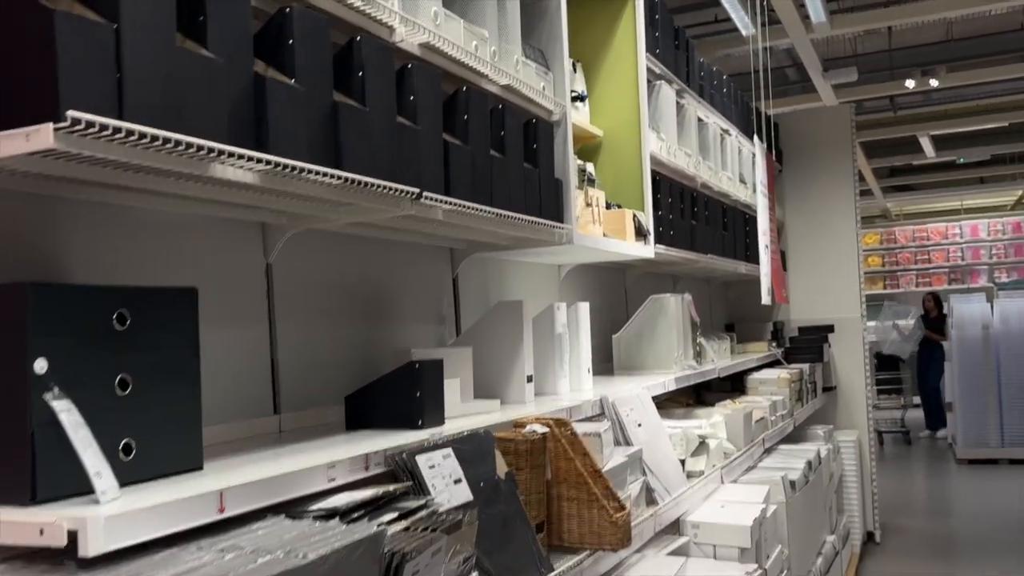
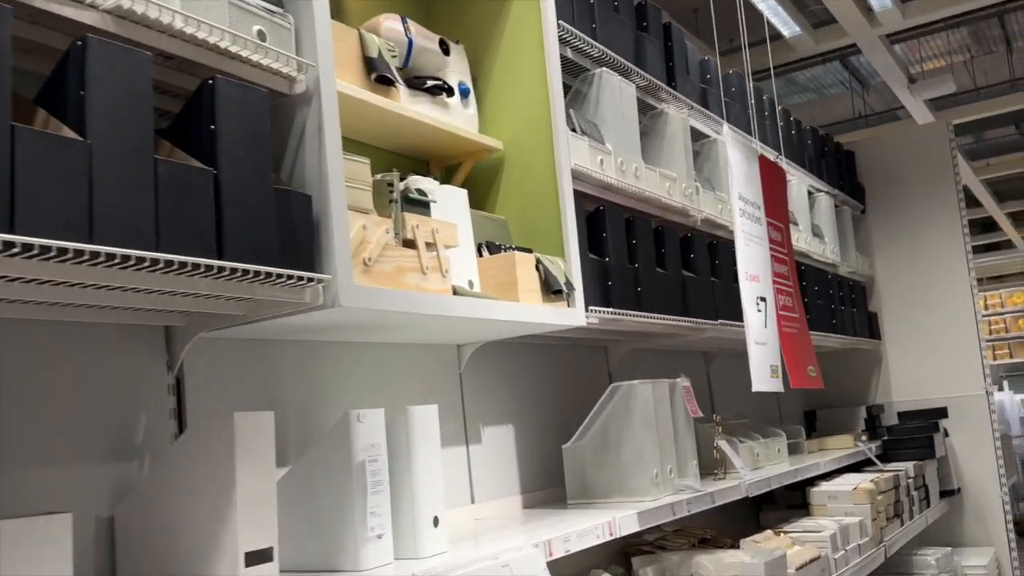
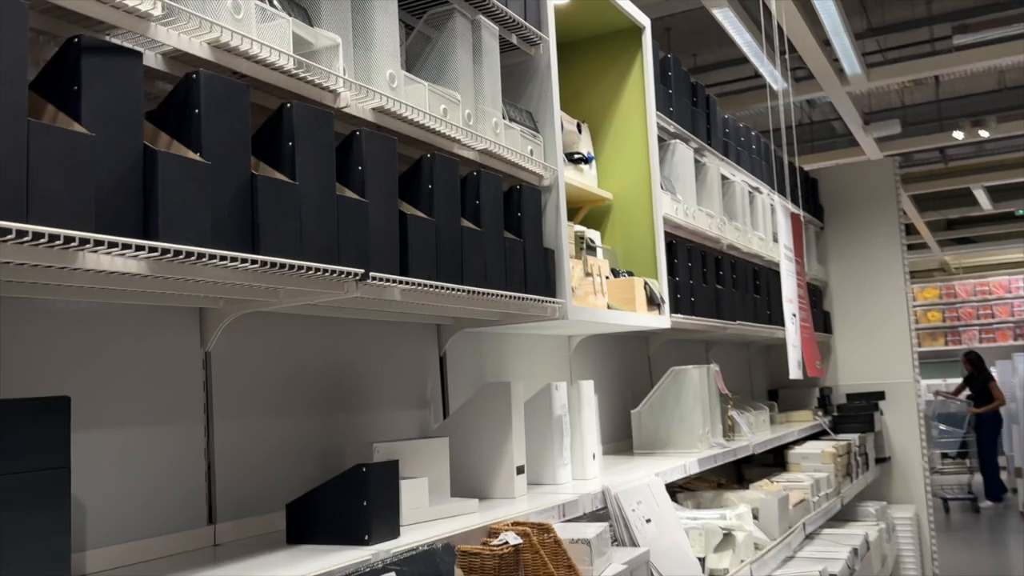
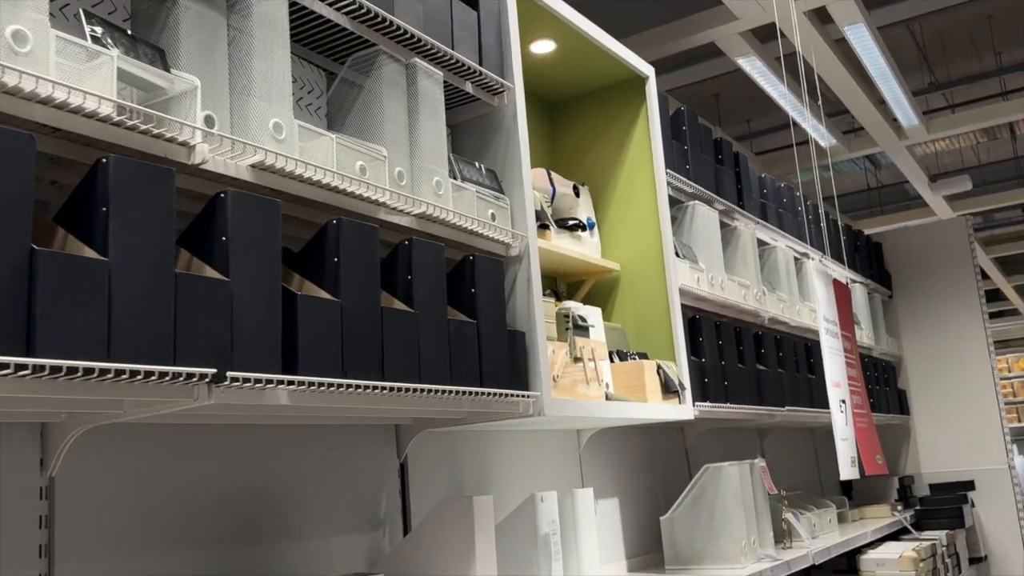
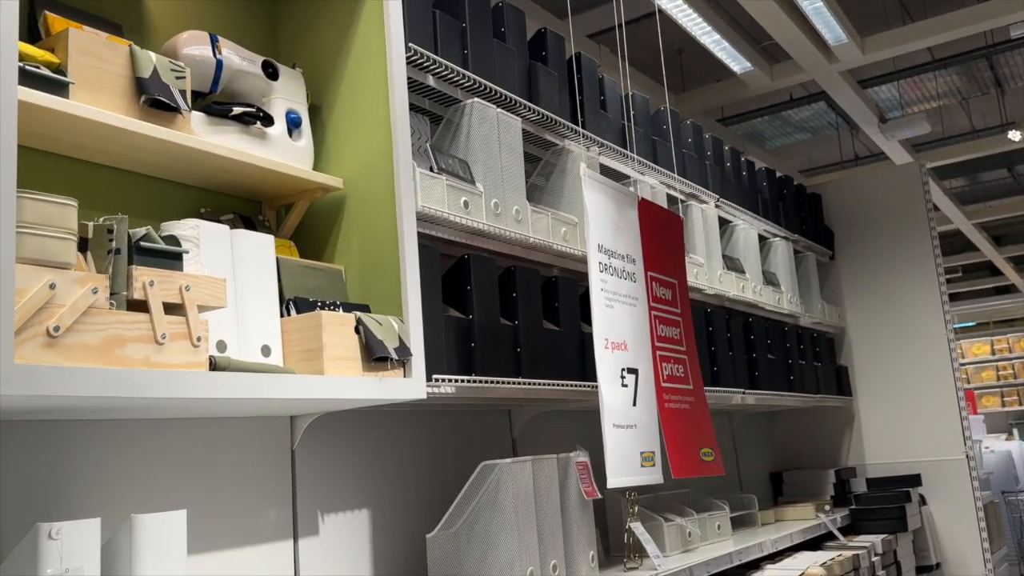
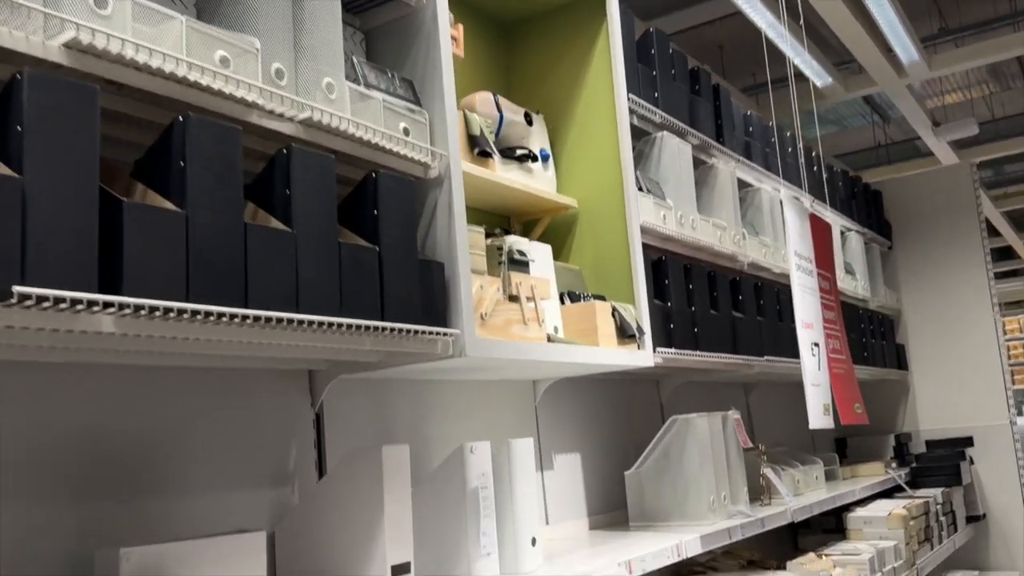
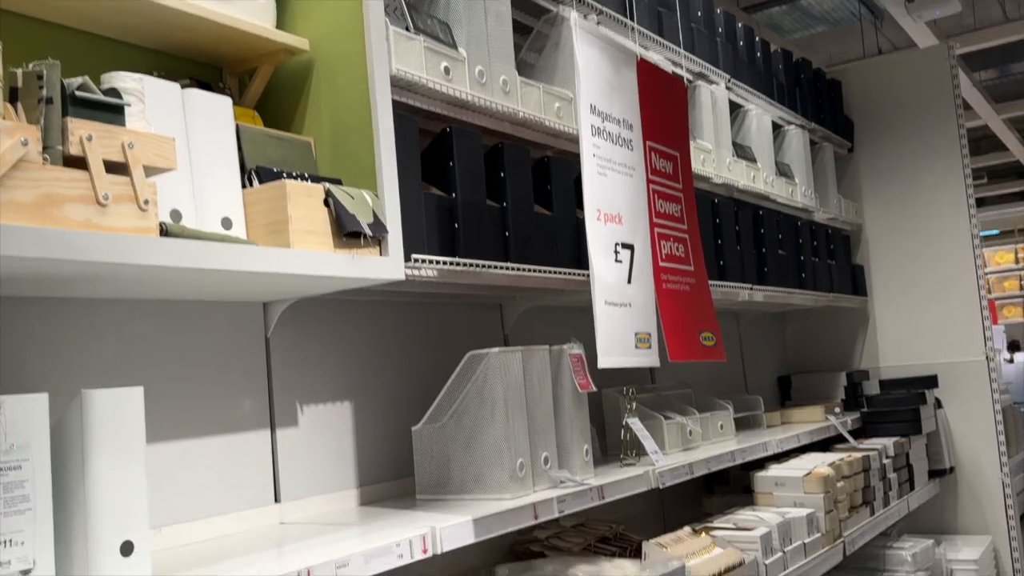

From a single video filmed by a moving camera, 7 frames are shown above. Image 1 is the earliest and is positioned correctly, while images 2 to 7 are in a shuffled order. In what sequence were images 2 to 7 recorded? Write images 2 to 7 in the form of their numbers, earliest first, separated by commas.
3, 4, 6, 2, 5, 7
